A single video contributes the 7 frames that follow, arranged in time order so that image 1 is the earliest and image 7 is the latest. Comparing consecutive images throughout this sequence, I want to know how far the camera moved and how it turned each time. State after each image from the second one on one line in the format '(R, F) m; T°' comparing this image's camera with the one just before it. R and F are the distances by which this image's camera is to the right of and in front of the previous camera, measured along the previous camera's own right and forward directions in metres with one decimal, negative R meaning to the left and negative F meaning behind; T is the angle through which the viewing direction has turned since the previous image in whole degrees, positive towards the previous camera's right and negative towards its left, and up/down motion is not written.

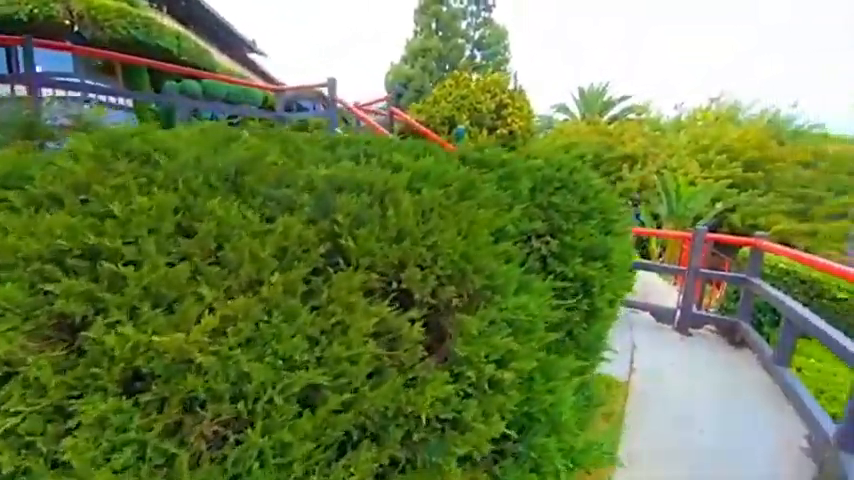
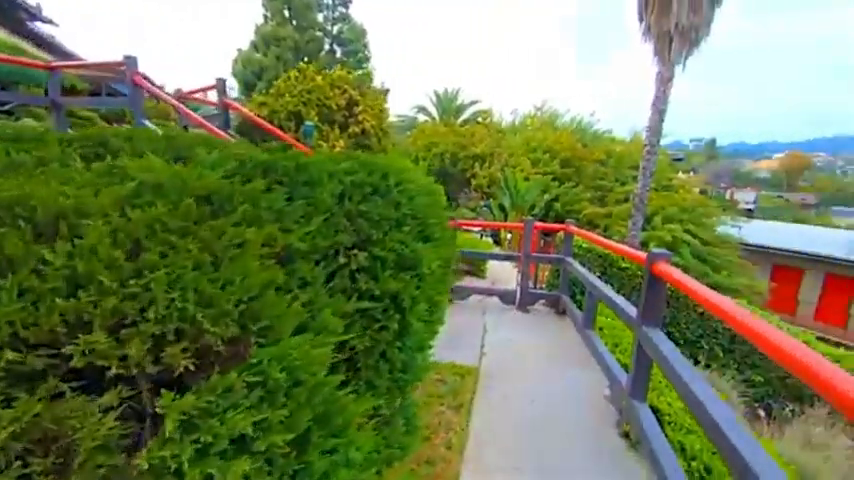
(+0.3, +0.2) m; +20°
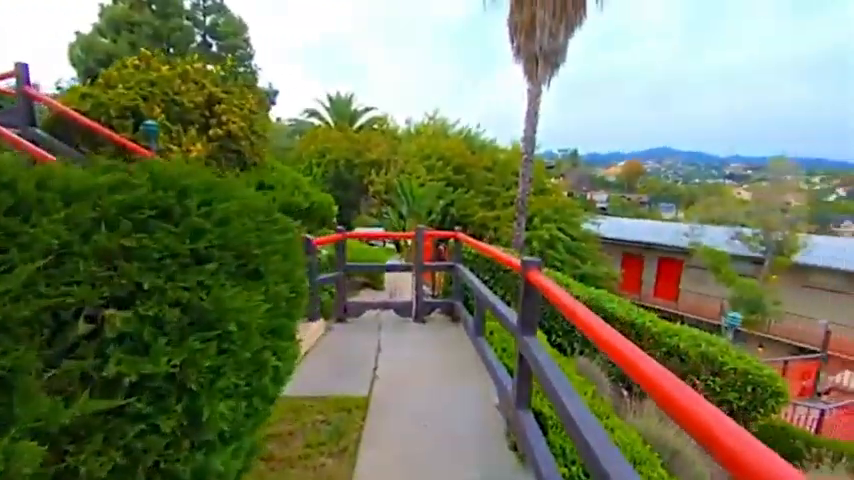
(+0.3, +0.3) m; +16°
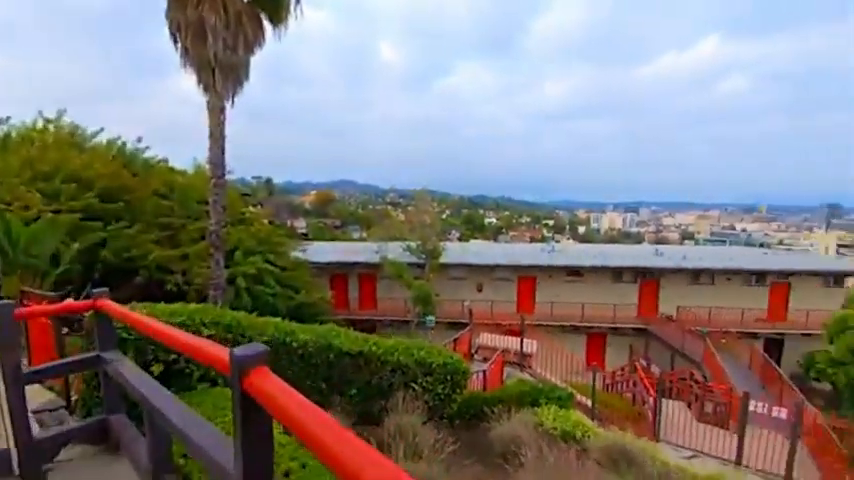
(+0.3, +0.9) m; +47°
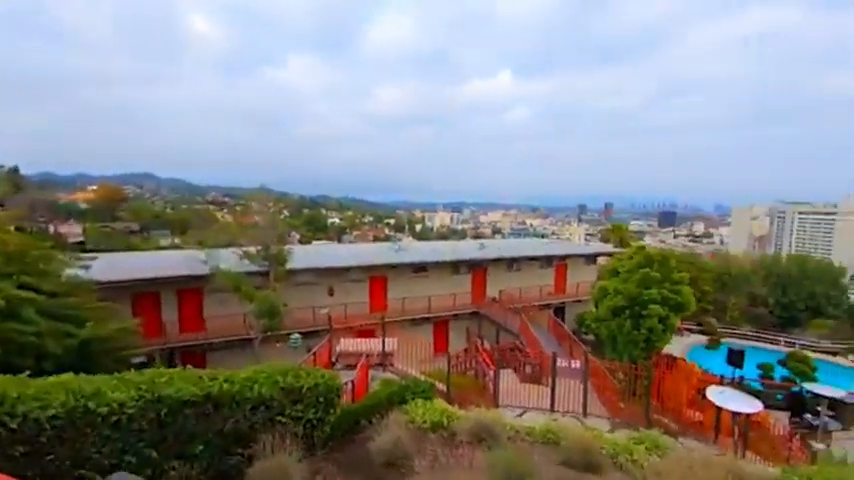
(-0.4, +0.4) m; +26°
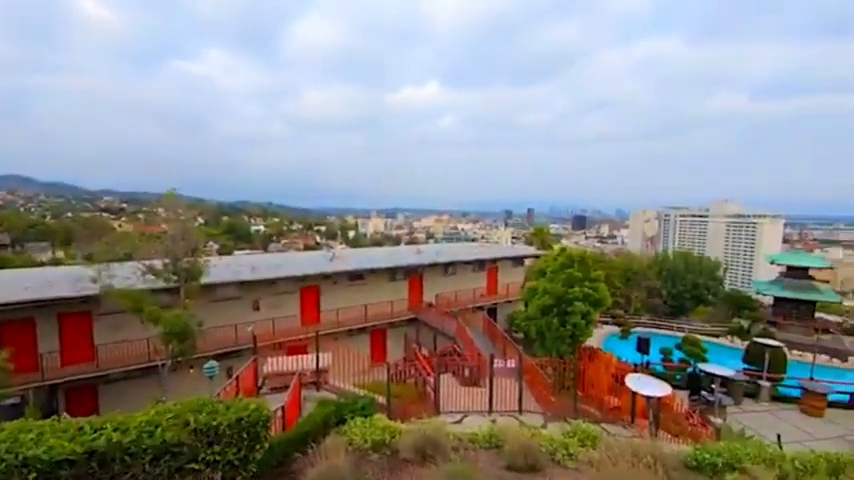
(-0.1, +0.3) m; +11°
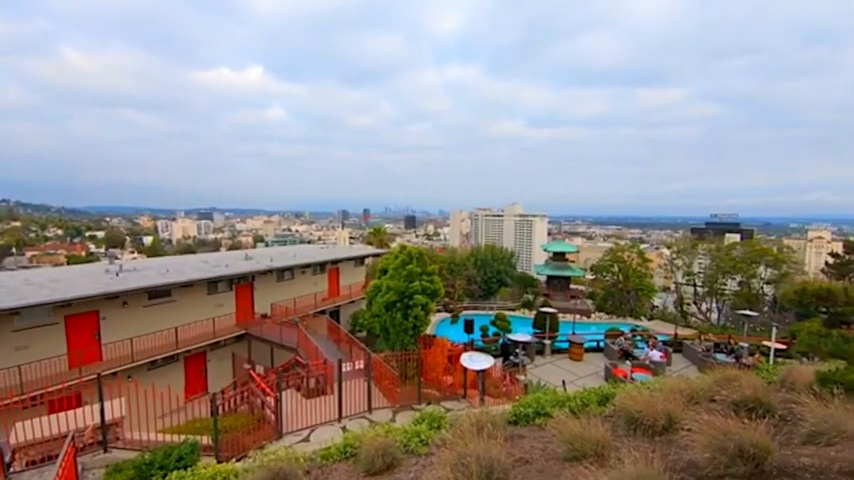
(-0.1, +0.3) m; +27°
